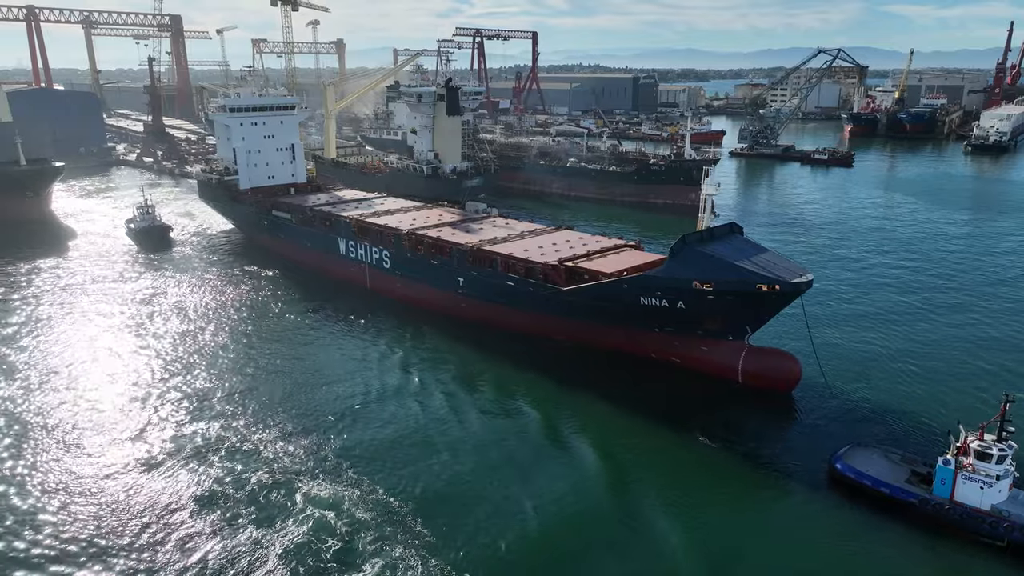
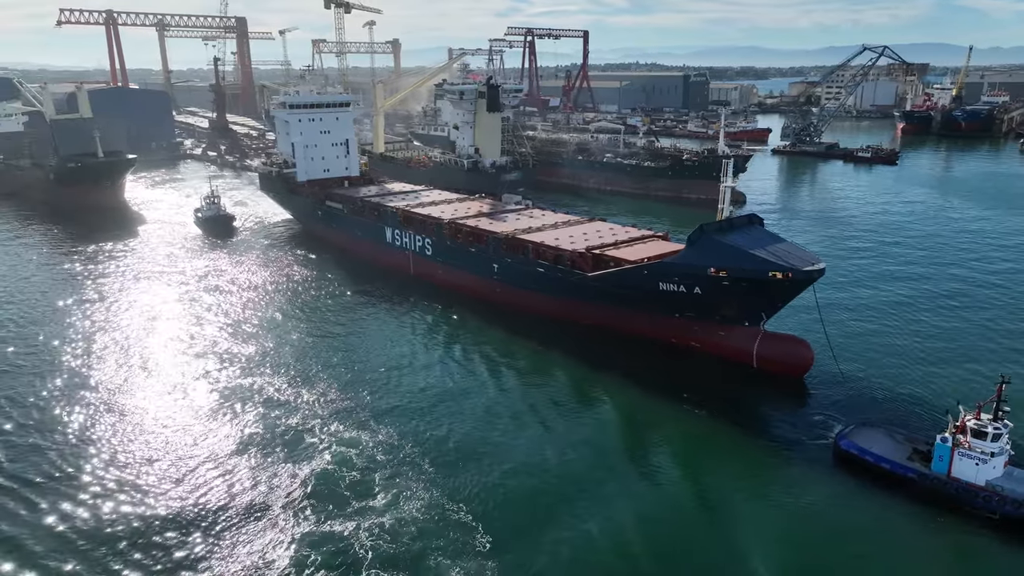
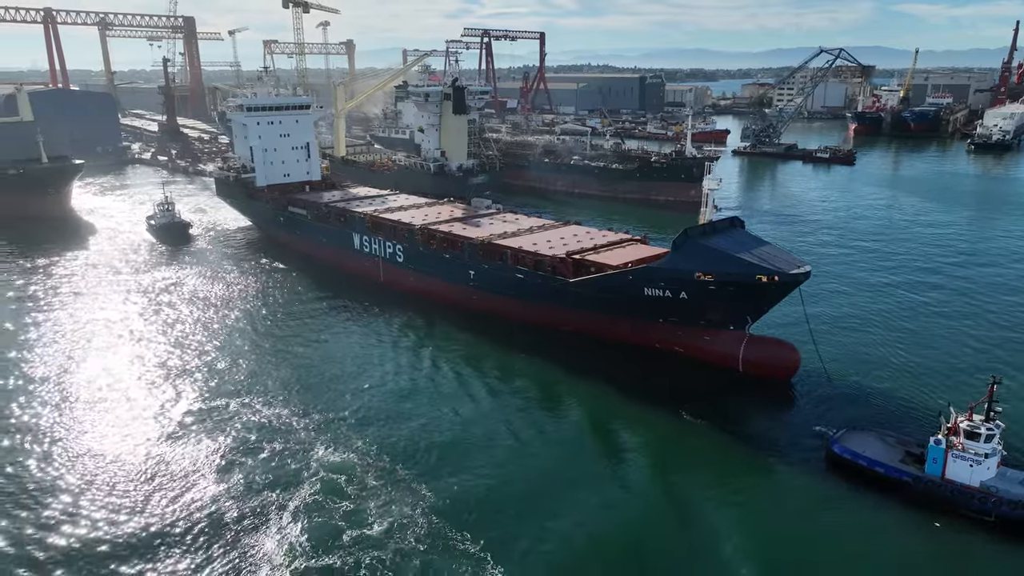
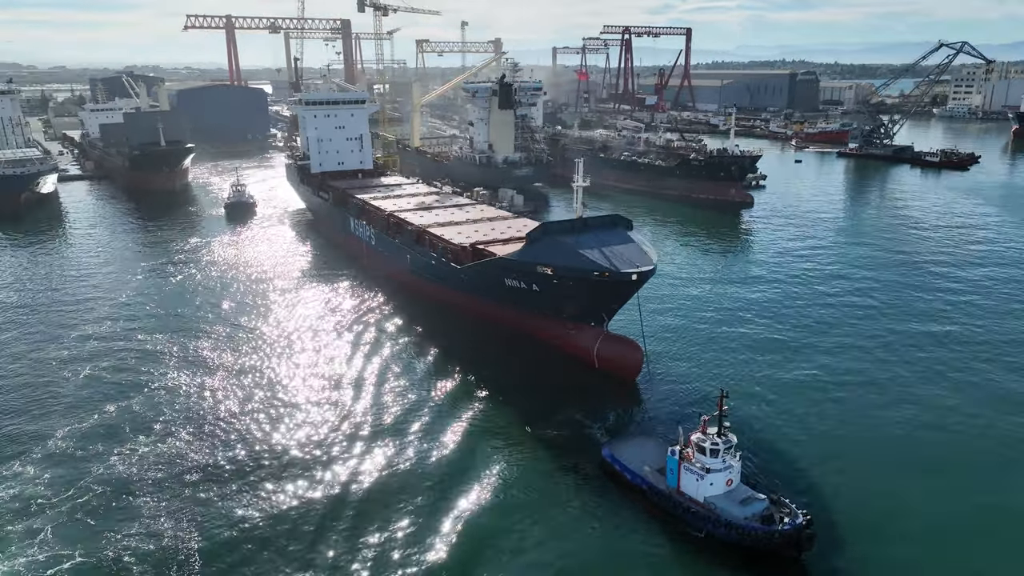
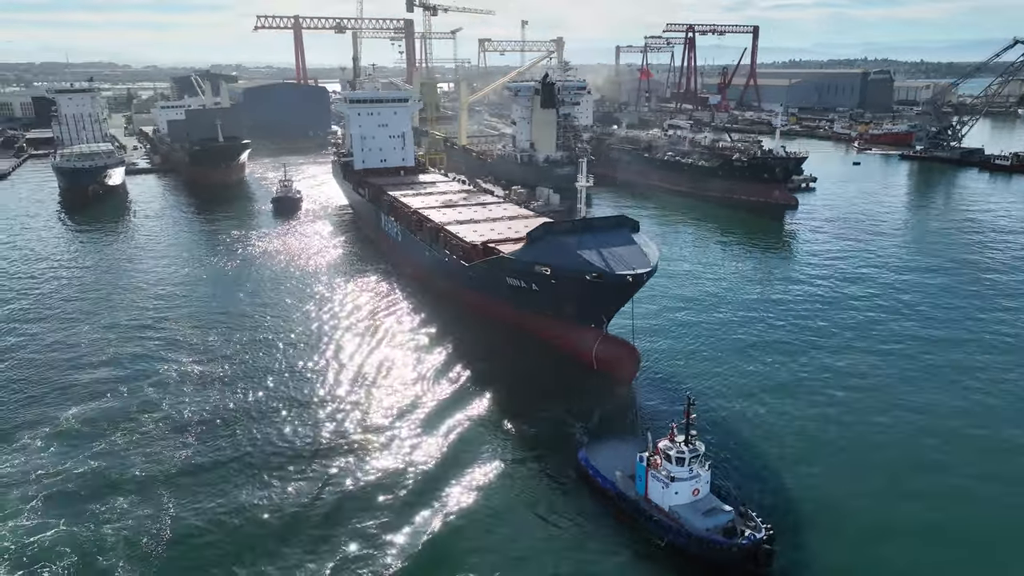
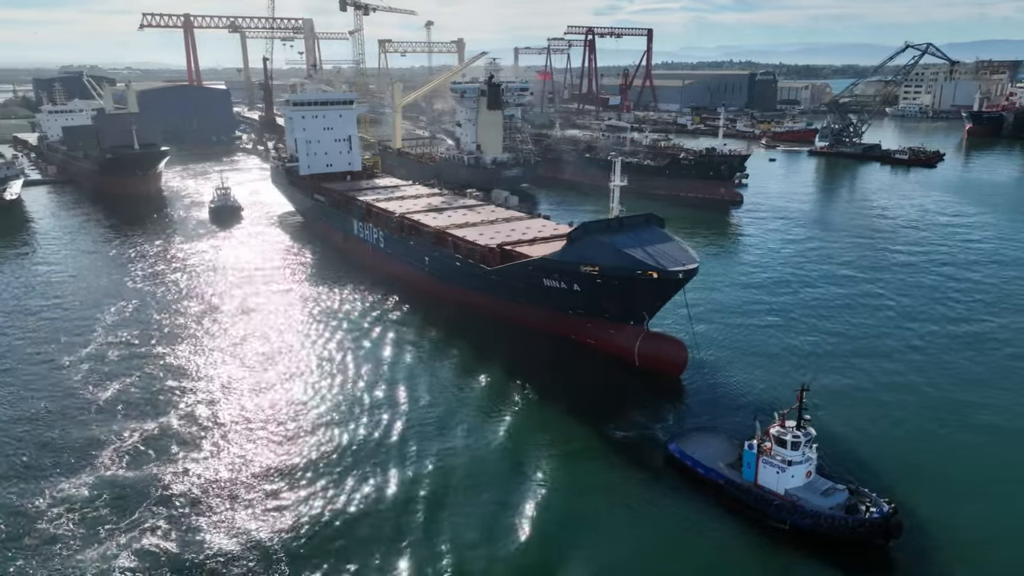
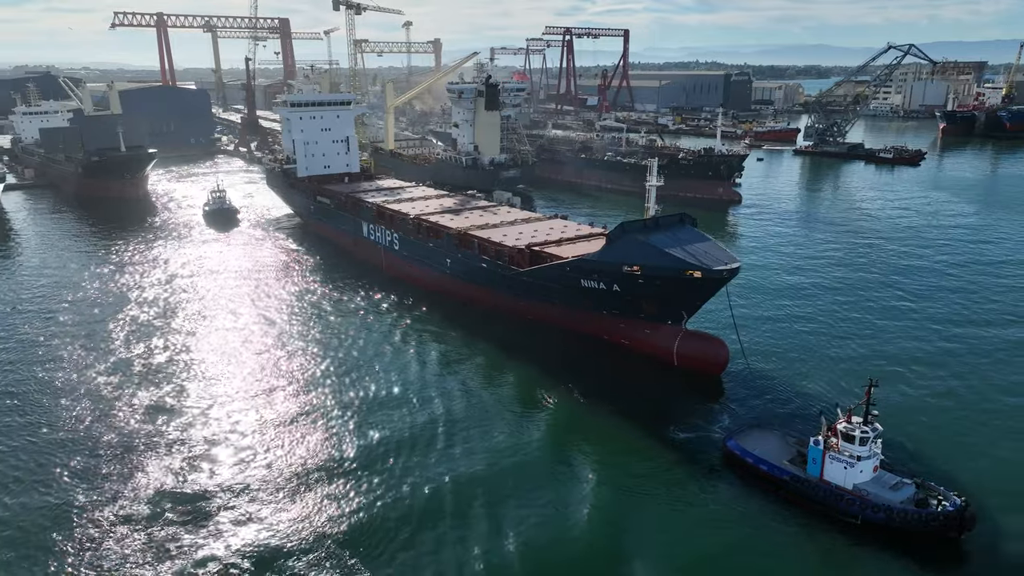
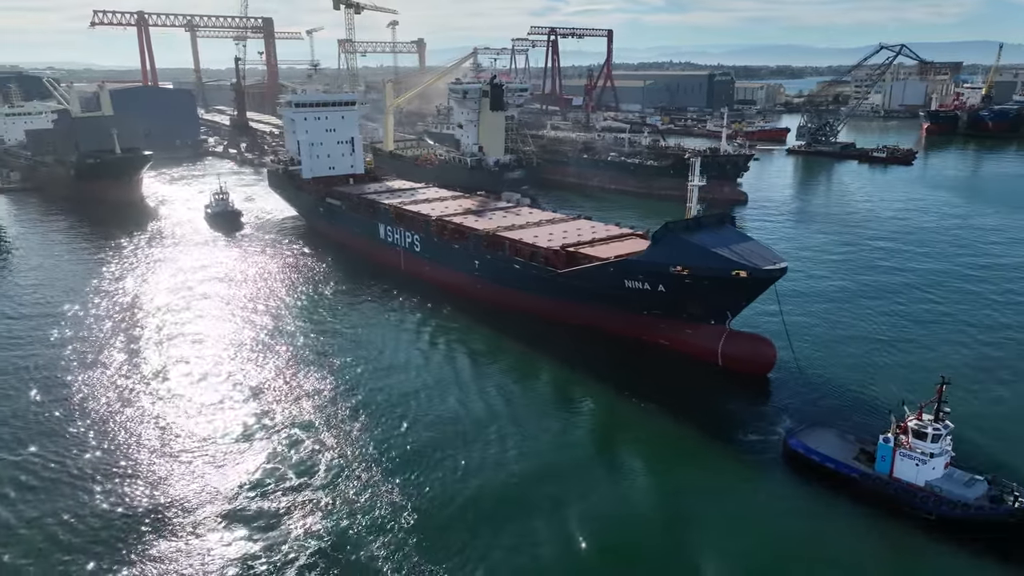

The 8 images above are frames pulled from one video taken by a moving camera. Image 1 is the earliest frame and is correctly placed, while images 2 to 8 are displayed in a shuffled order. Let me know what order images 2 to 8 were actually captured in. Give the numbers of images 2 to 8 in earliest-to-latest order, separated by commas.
3, 2, 8, 7, 6, 4, 5
